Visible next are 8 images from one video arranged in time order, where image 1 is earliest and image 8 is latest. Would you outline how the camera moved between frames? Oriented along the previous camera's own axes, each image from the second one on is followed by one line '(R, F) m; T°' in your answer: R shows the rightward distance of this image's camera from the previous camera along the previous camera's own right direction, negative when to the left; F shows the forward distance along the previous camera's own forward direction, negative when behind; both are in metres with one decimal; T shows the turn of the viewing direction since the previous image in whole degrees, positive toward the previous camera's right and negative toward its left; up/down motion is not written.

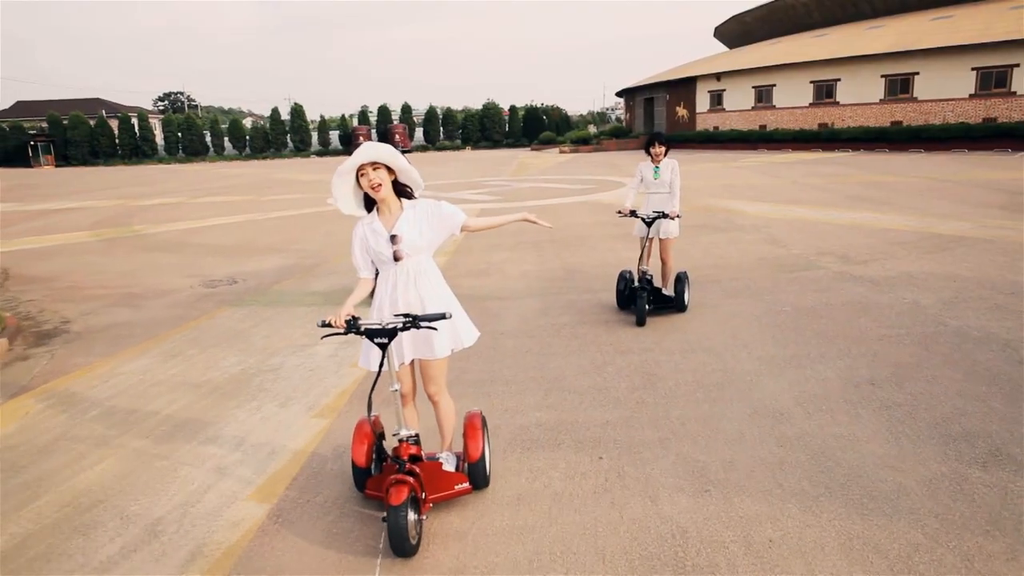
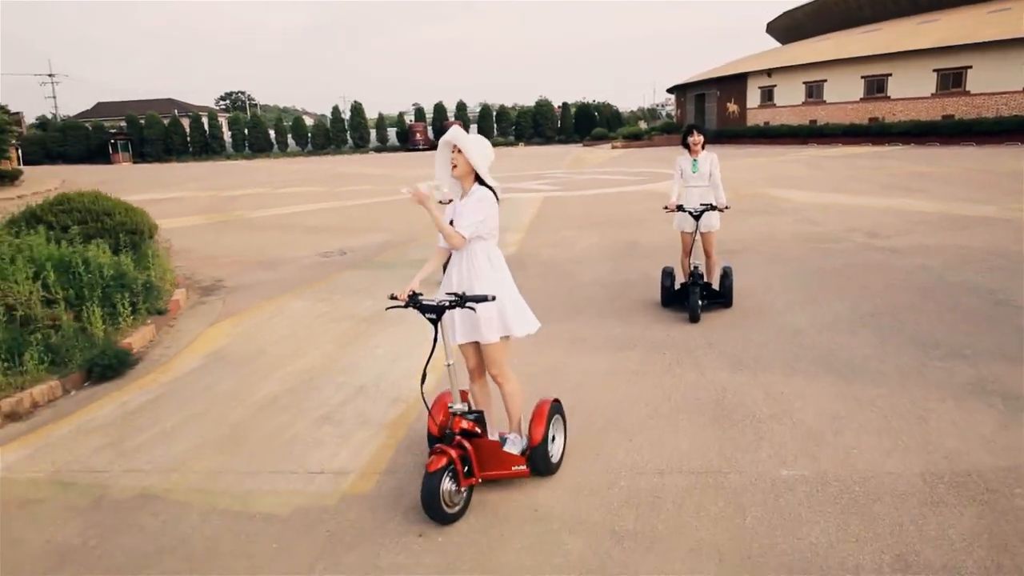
(-0.3, -1.5) m; -4°
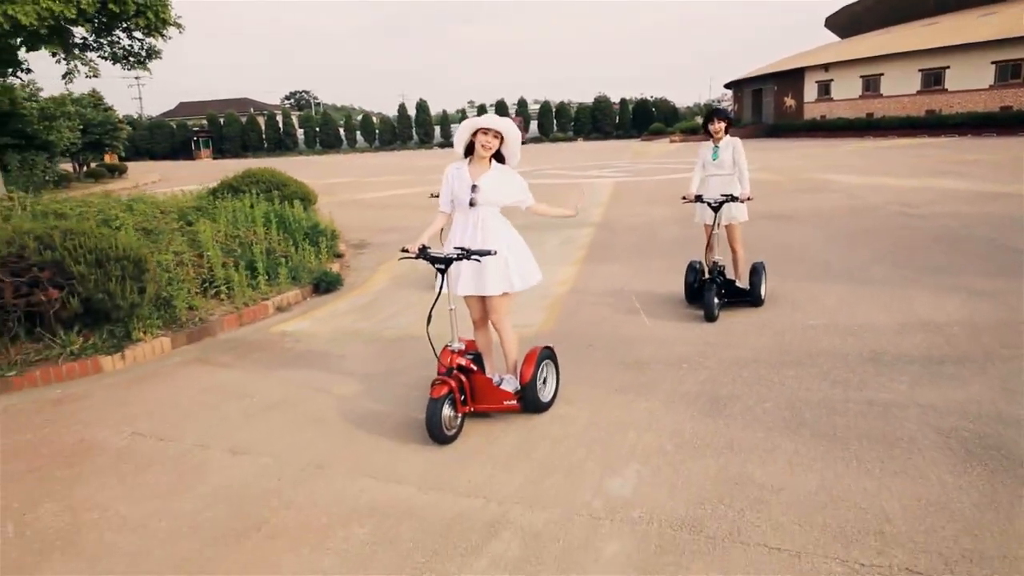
(-0.5, -2.0) m; -4°
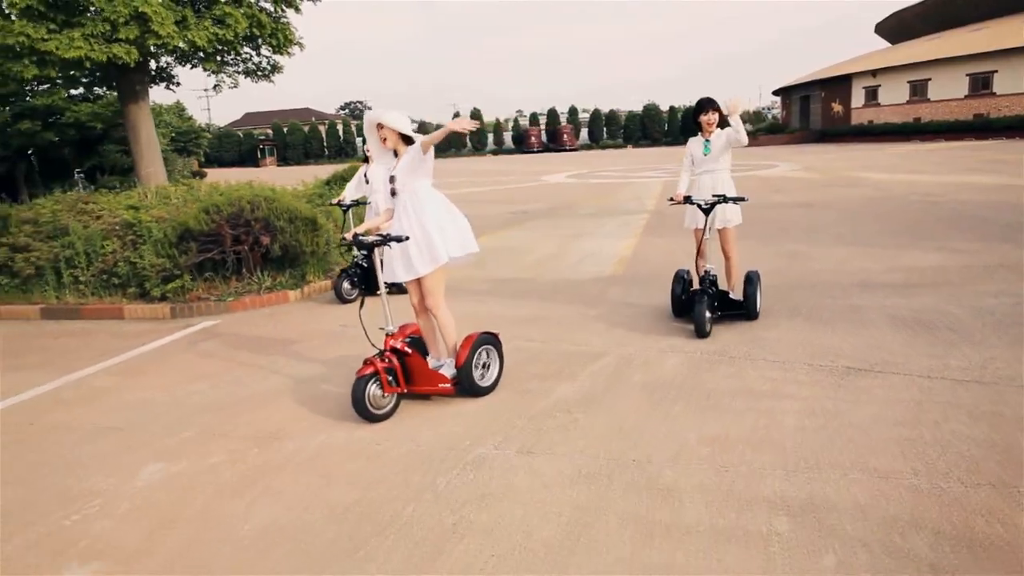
(-0.3, -1.7) m; -3°
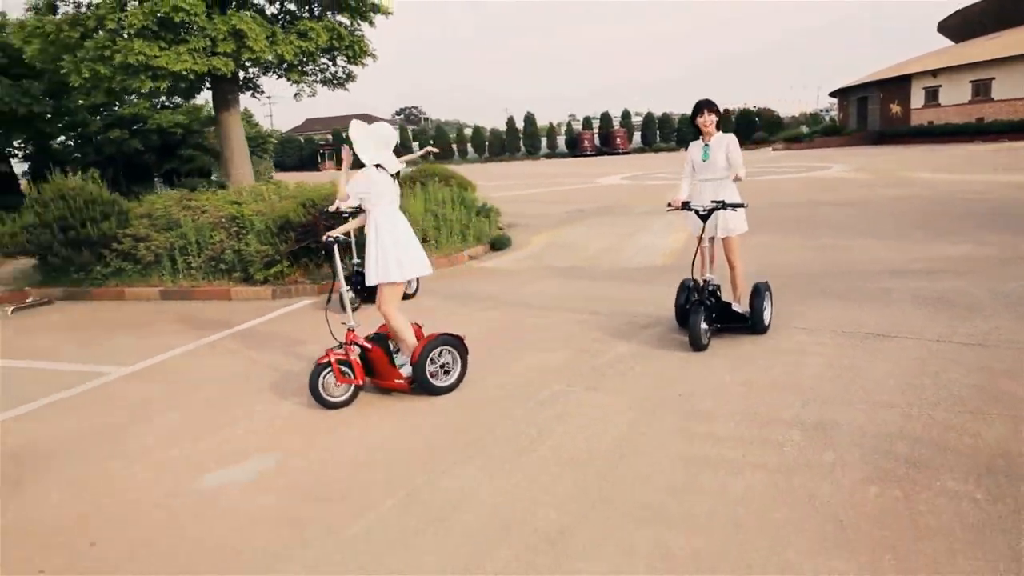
(-0.1, -0.8) m; -4°
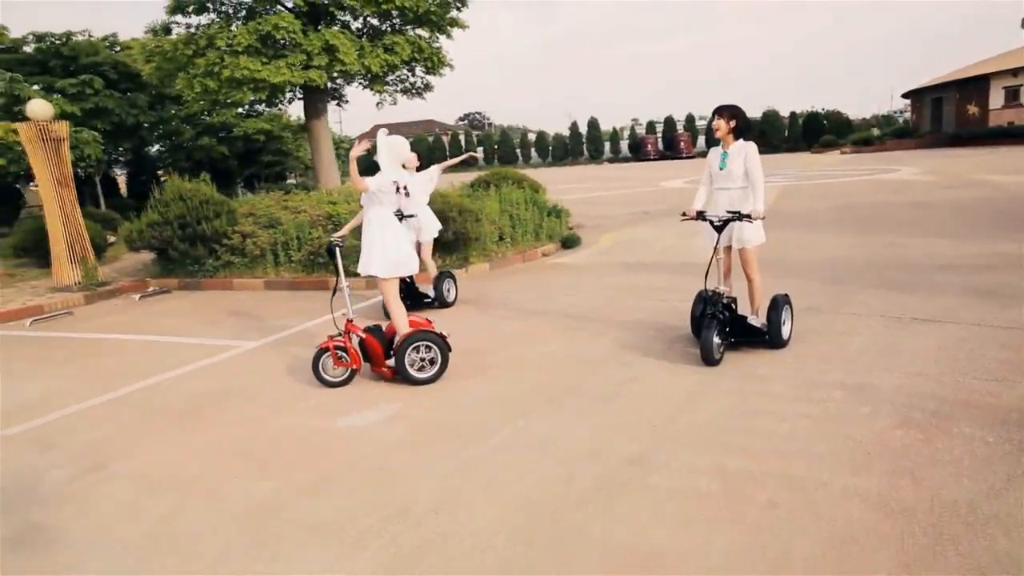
(-0.1, -0.6) m; -5°
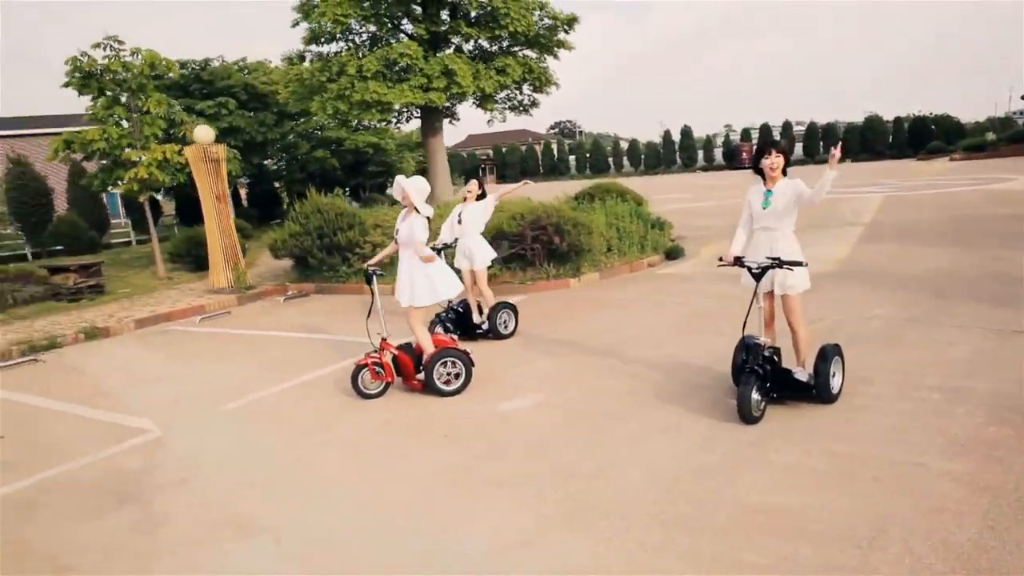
(-0.2, -0.7) m; -7°
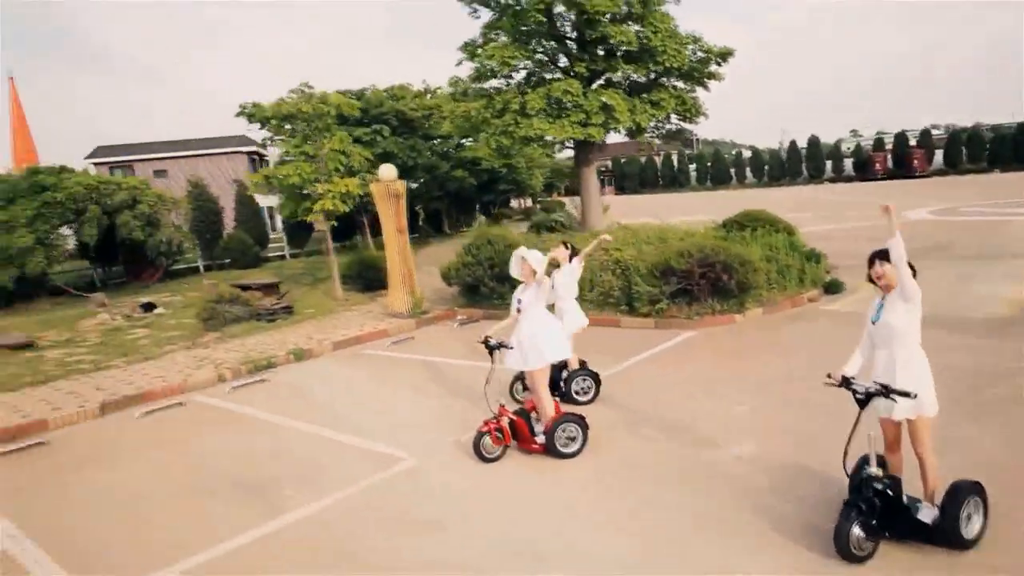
(-0.7, -0.6) m; -8°
